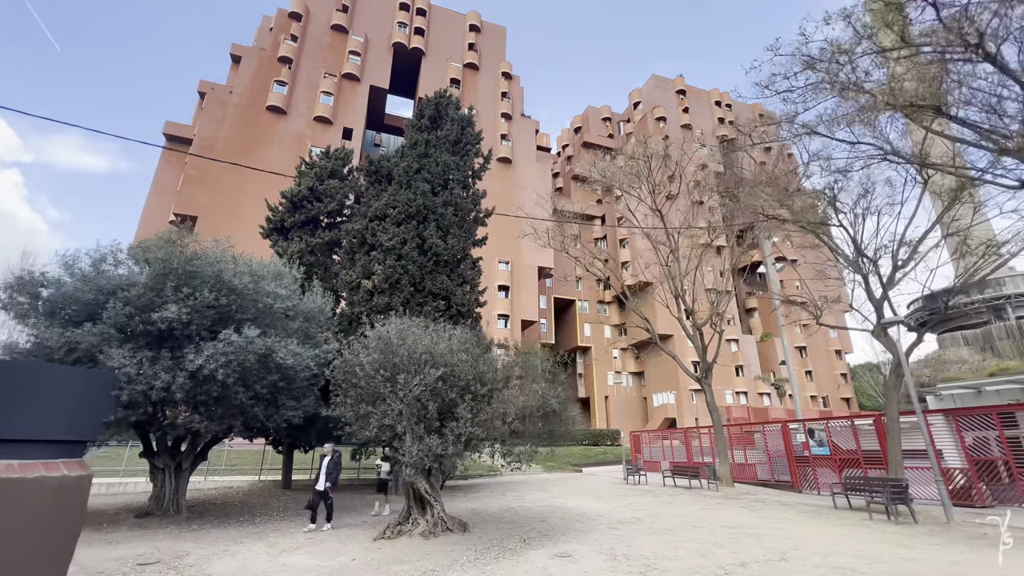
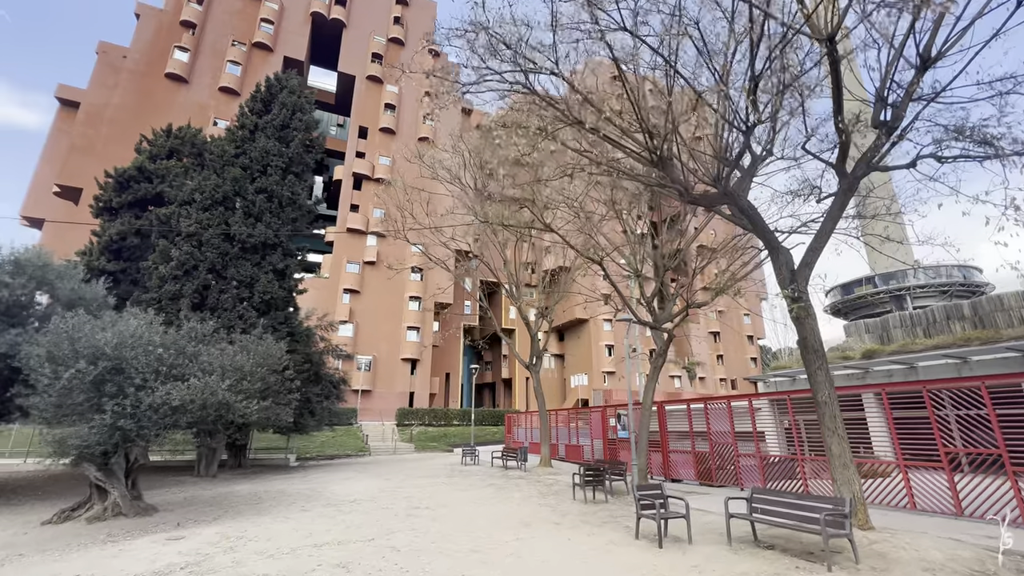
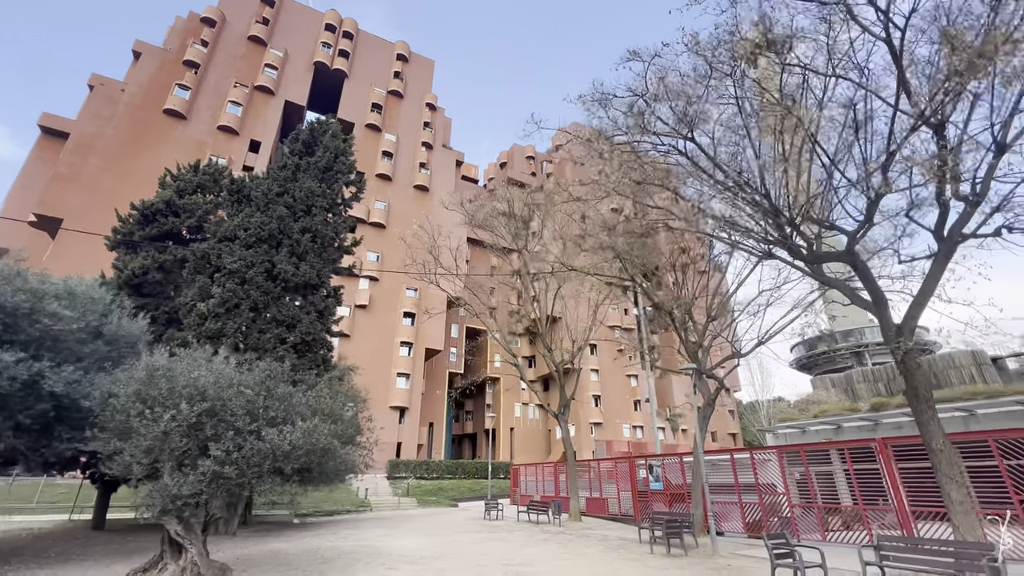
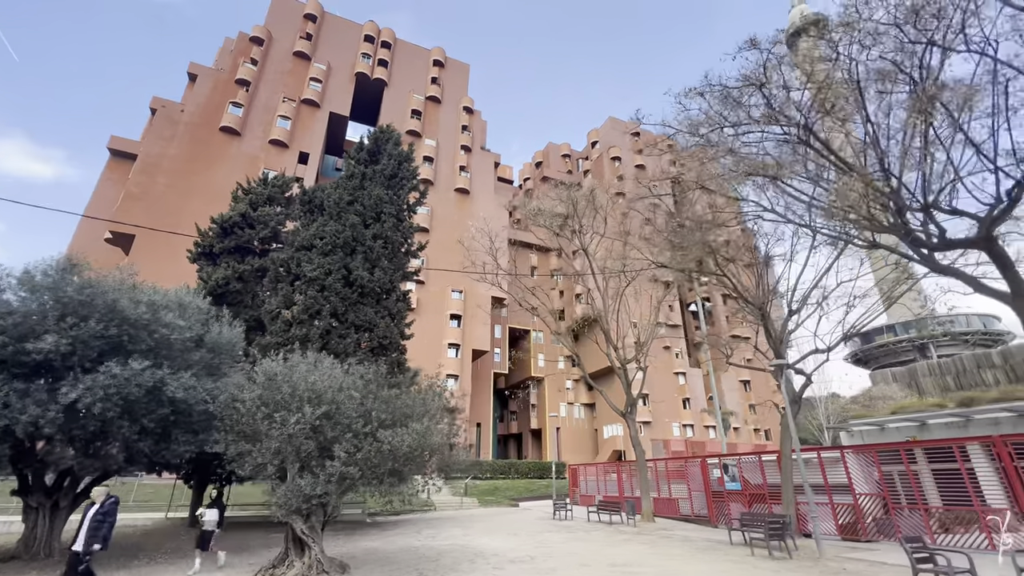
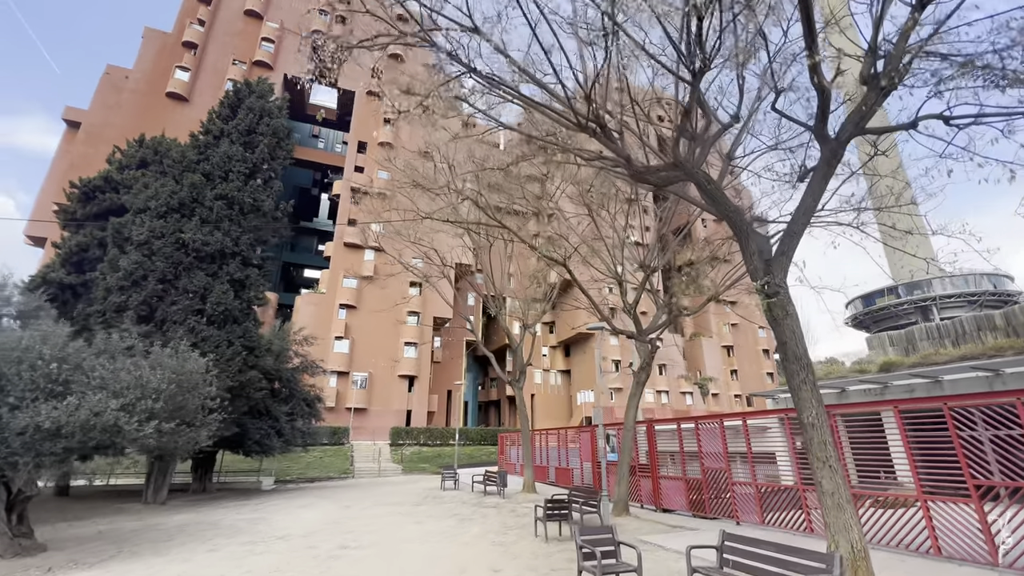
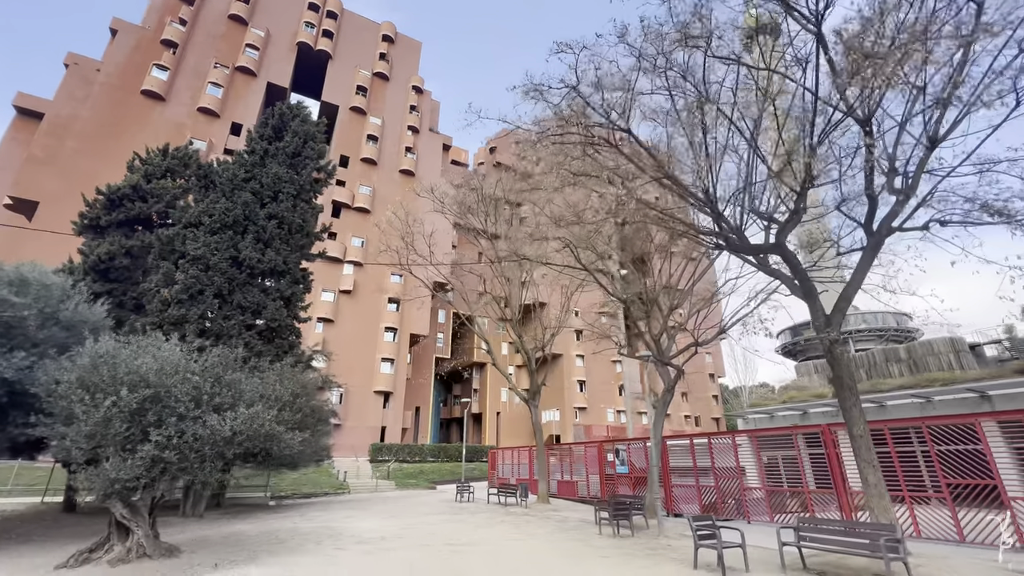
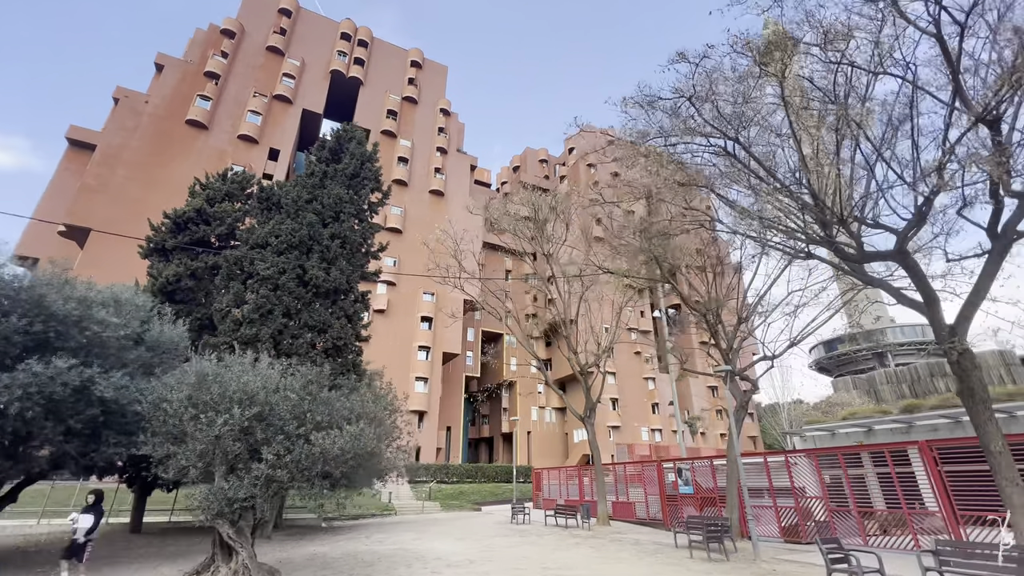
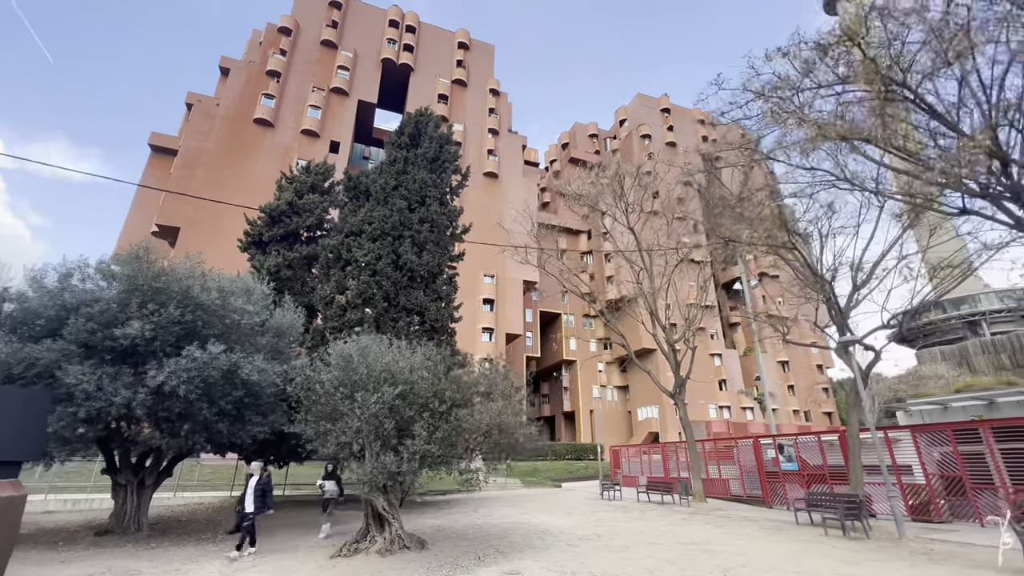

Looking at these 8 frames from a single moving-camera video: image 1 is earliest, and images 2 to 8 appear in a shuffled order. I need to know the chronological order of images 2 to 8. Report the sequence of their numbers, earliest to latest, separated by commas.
8, 4, 7, 3, 6, 2, 5
